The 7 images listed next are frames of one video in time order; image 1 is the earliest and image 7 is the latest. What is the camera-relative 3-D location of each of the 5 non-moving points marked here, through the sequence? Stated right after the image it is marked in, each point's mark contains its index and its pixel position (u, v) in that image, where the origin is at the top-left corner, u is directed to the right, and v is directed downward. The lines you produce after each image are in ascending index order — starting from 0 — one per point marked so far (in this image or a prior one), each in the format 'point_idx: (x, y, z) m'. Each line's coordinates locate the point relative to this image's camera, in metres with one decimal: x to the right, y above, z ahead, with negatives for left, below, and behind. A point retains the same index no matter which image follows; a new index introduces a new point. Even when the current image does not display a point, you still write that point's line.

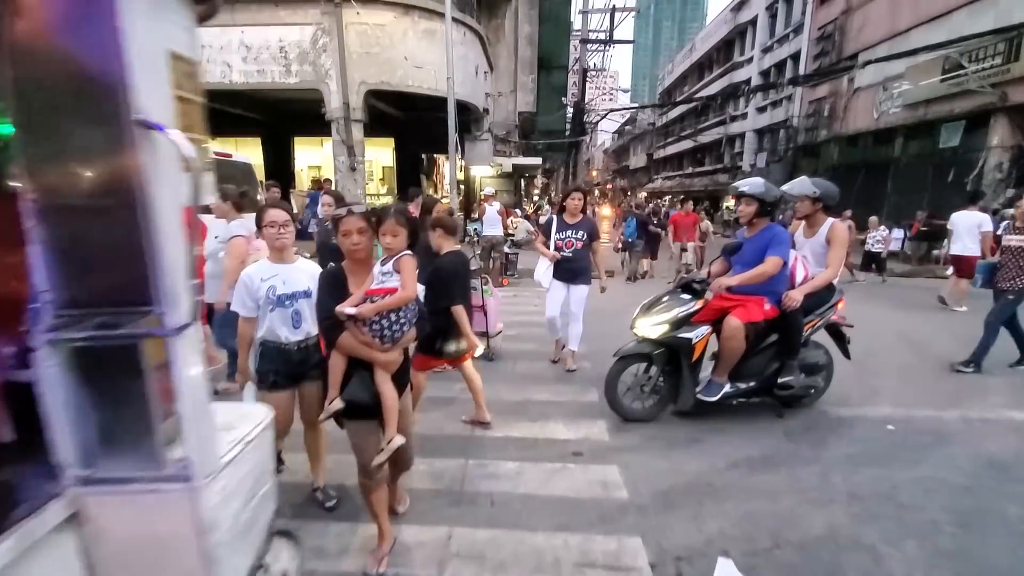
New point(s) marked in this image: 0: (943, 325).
0: (+7.5, -0.6, +9.0) m
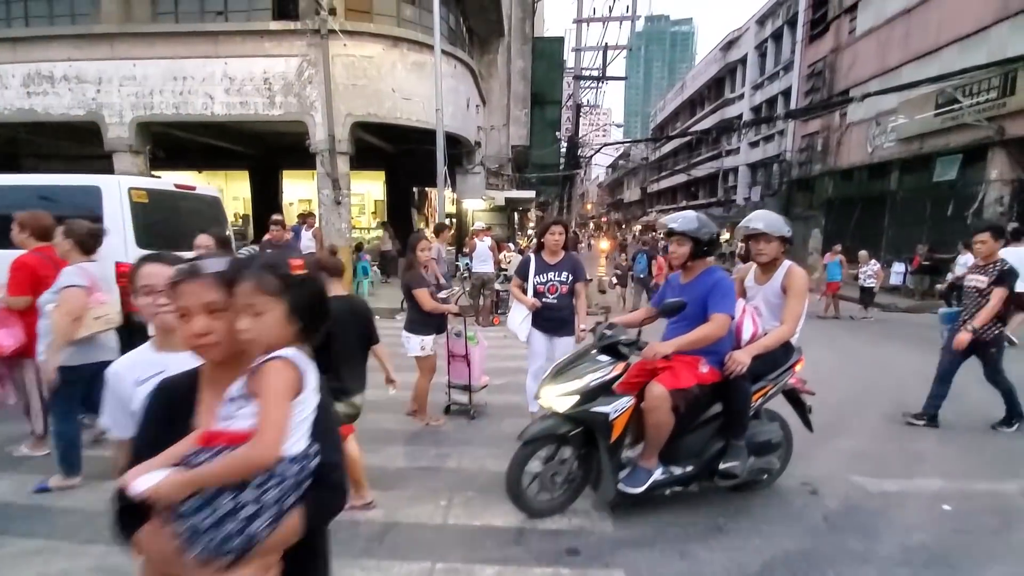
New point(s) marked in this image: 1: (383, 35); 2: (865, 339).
0: (+7.3, -1.3, +8.3) m
1: (-3.3, +6.5, +13.2) m
2: (+7.4, -1.1, +10.9) m
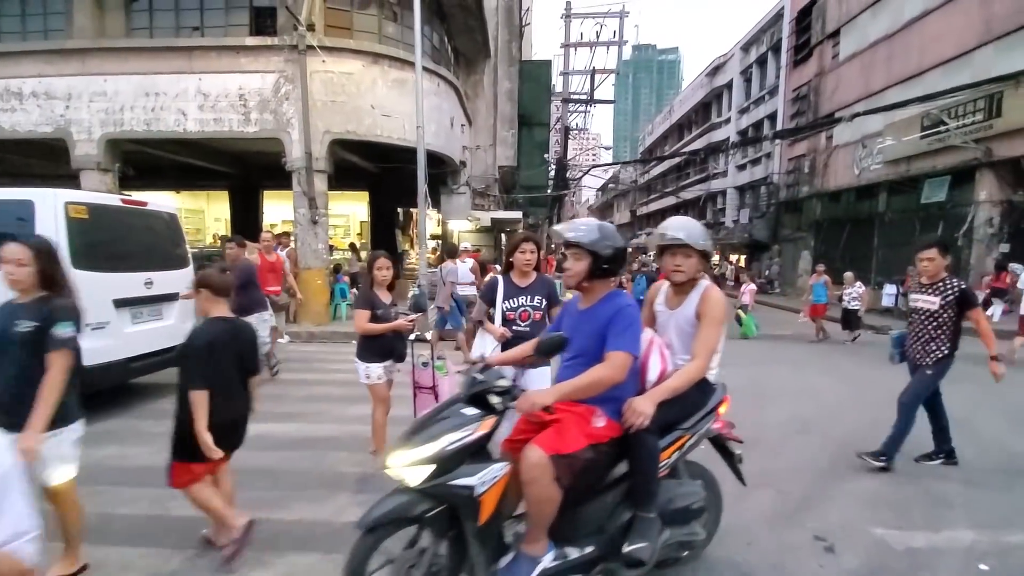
0: (+7.0, -1.6, +7.8) m
1: (-3.7, +6.0, +12.9) m
2: (+7.0, -1.5, +10.4) m
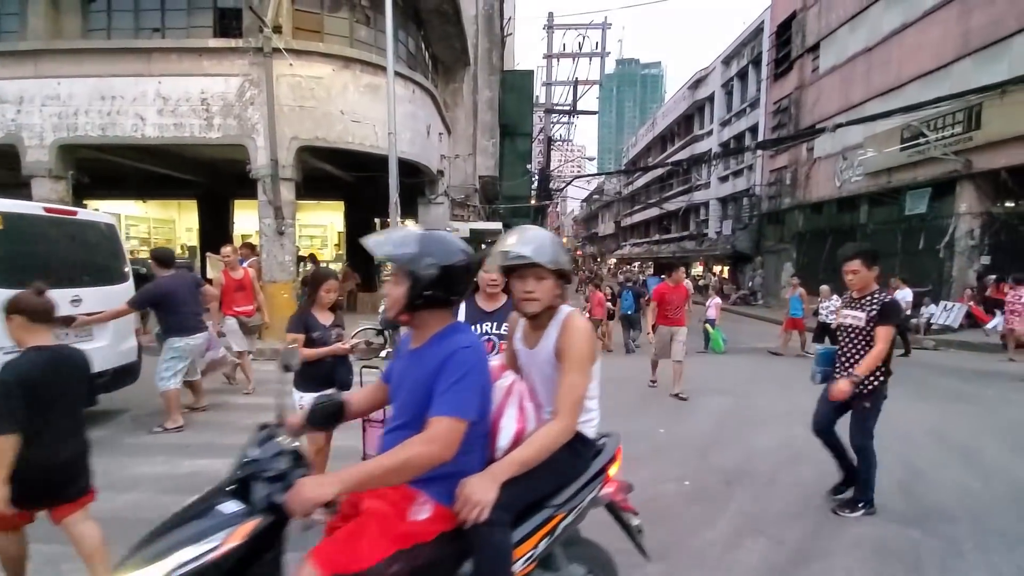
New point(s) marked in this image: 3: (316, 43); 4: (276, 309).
0: (+6.6, -1.9, +7.4) m
1: (-4.3, +5.6, +12.3) m
2: (+6.6, -1.8, +10.0) m
3: (-4.7, +5.9, +12.2) m
4: (-5.8, -0.5, +12.5) m
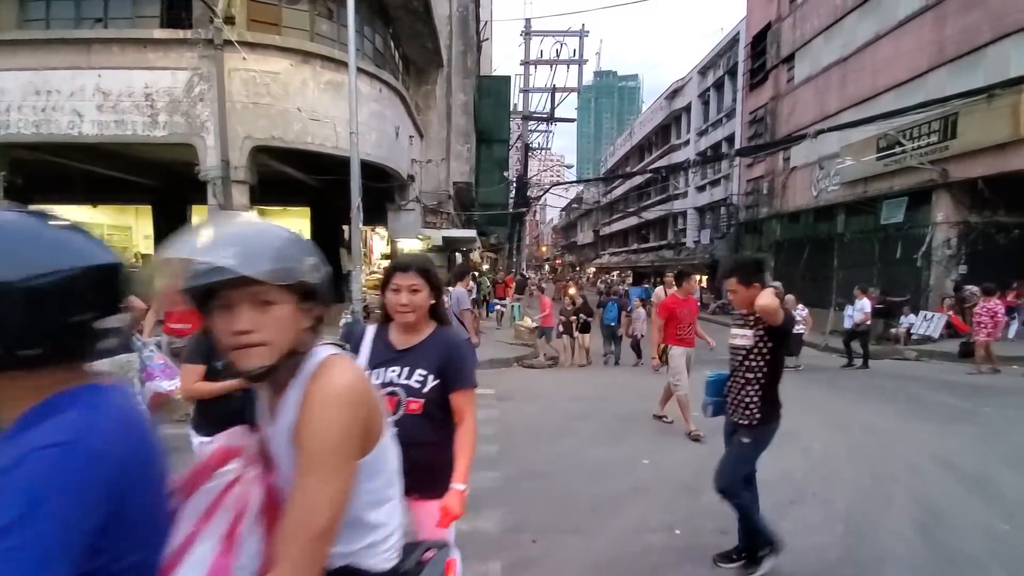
0: (+6.1, -2.0, +6.8) m
1: (-4.9, +5.4, +11.5) m
2: (+6.0, -2.0, +9.4) m
3: (-5.3, +5.6, +11.3) m
4: (-6.4, -0.8, +11.5) m
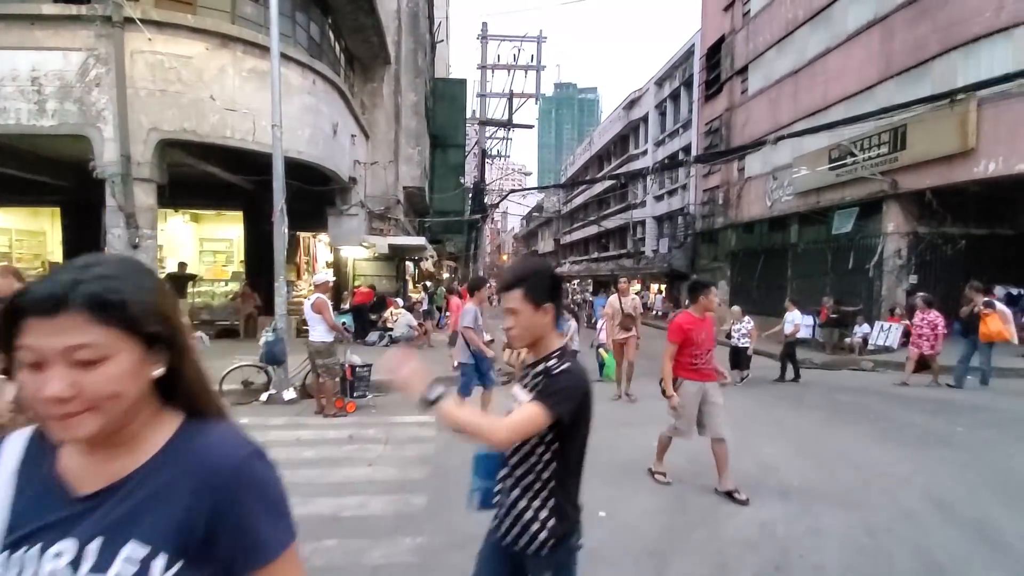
0: (+5.4, -2.2, +6.2) m
1: (-6.0, +5.1, +10.1) m
2: (+5.1, -2.2, +8.8) m
3: (-6.4, +5.3, +10.0) m
4: (-7.5, -1.1, +9.9) m
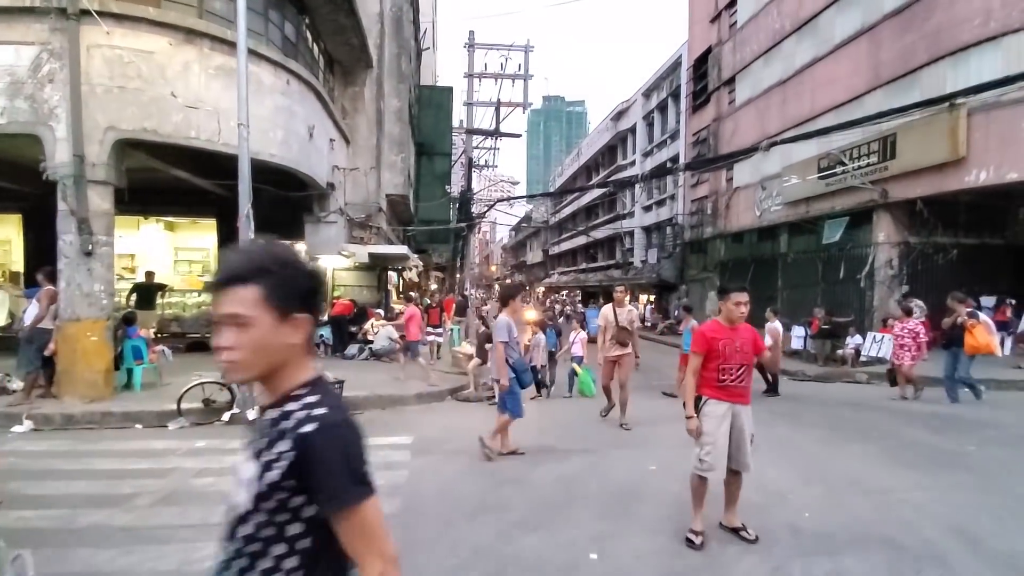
0: (+5.1, -2.3, +5.7) m
1: (-6.3, +4.9, +9.5) m
2: (+4.8, -2.4, +8.3) m
3: (-6.7, +5.1, +9.4) m
4: (-7.8, -1.3, +9.2) m
